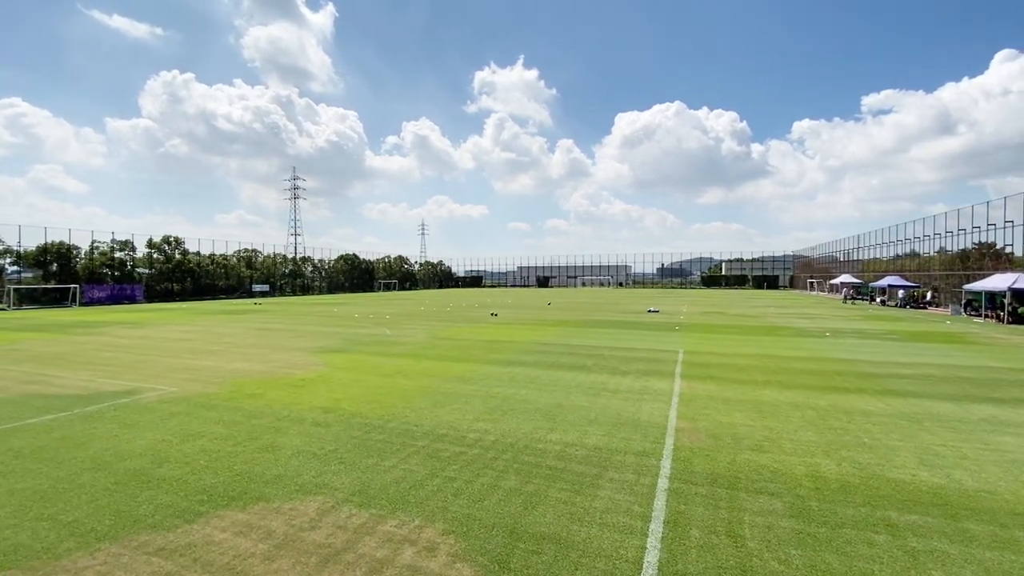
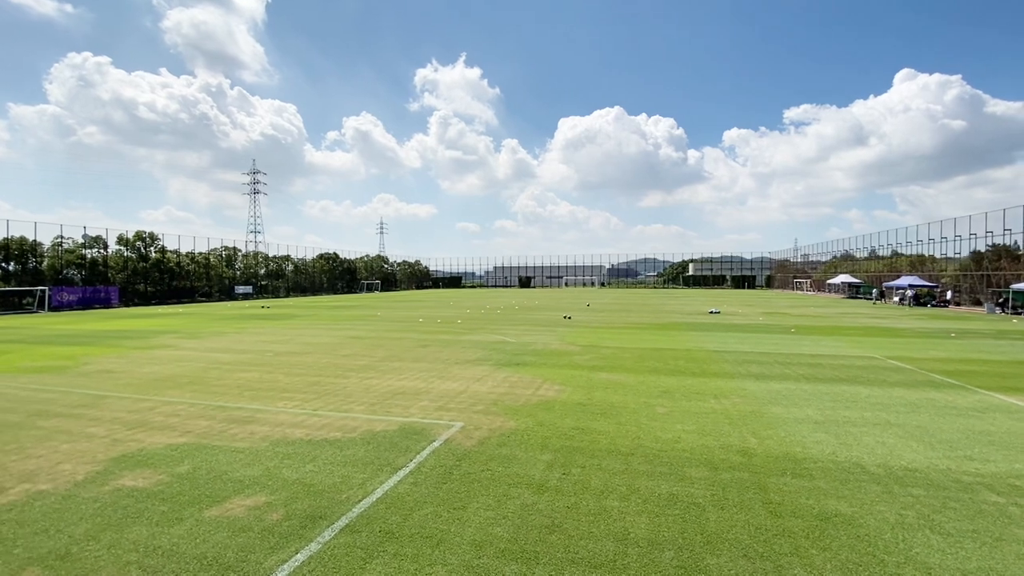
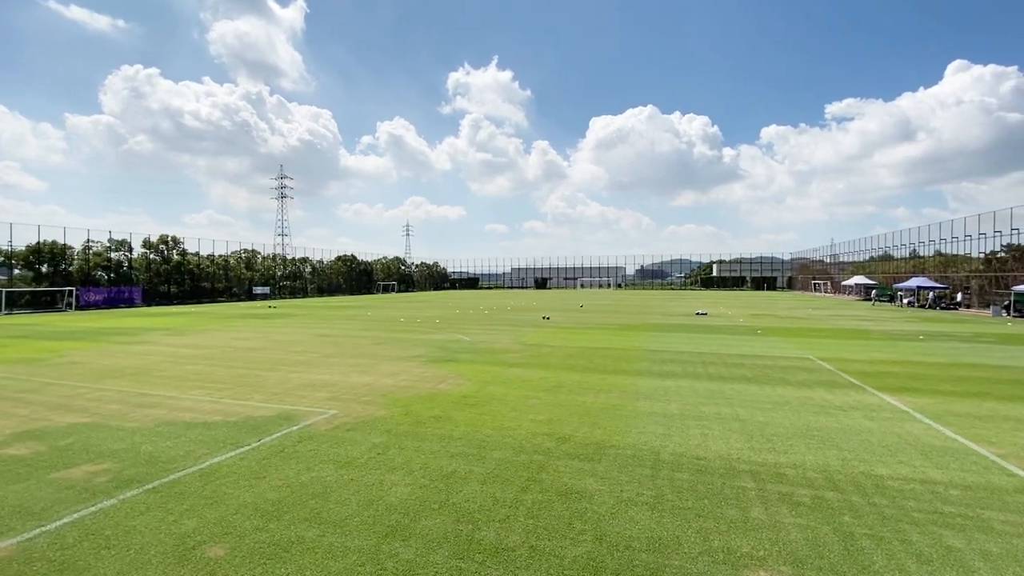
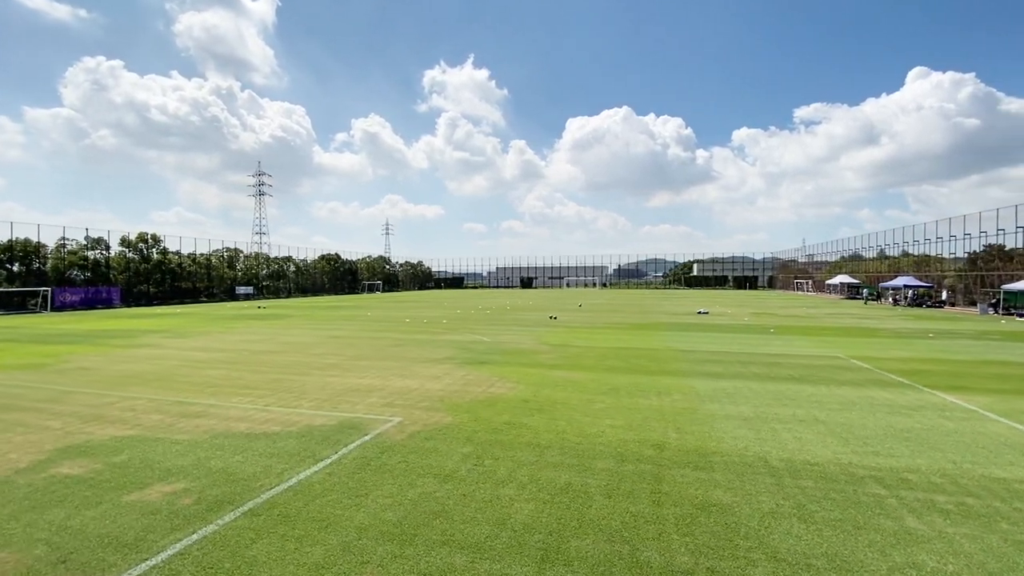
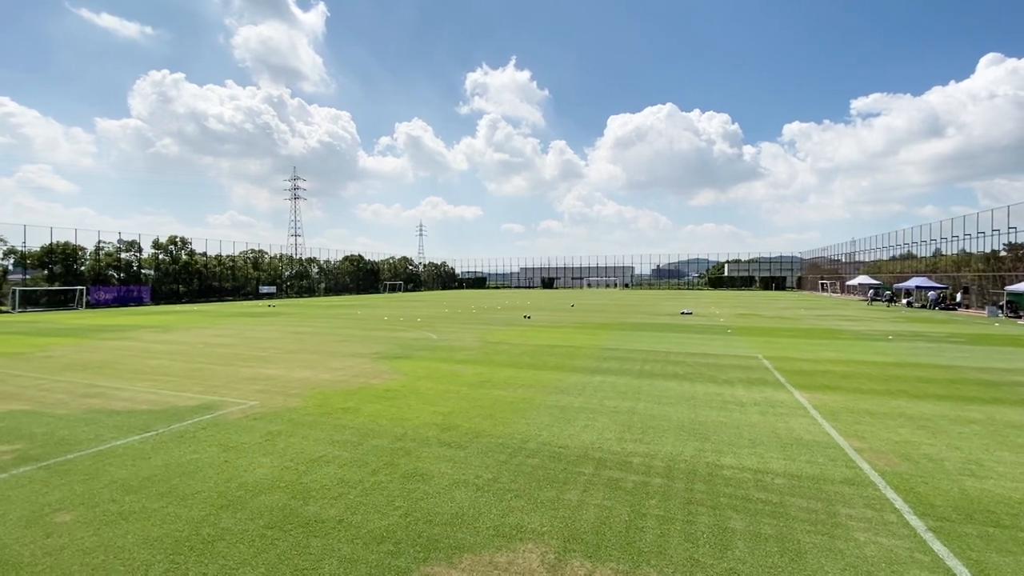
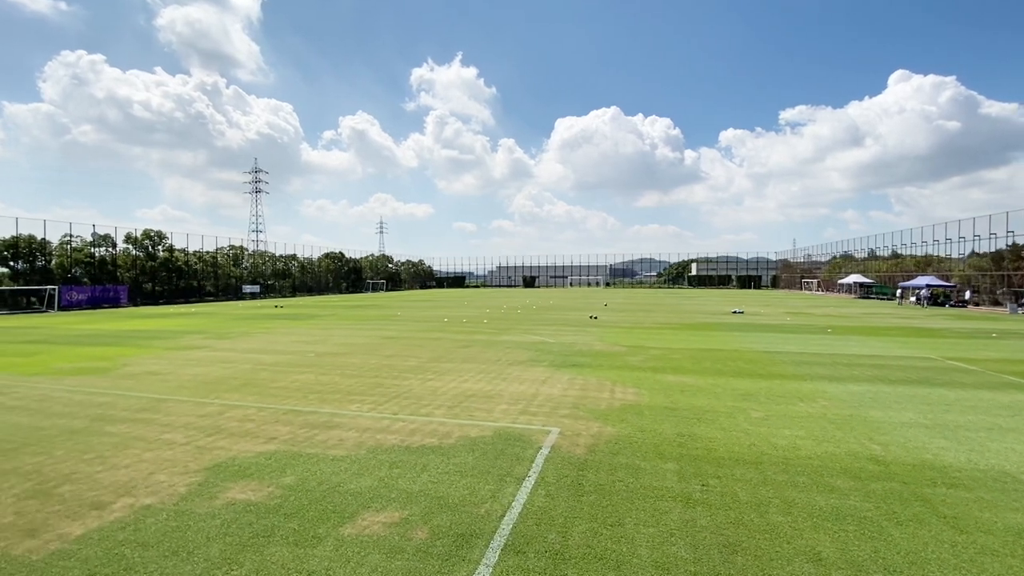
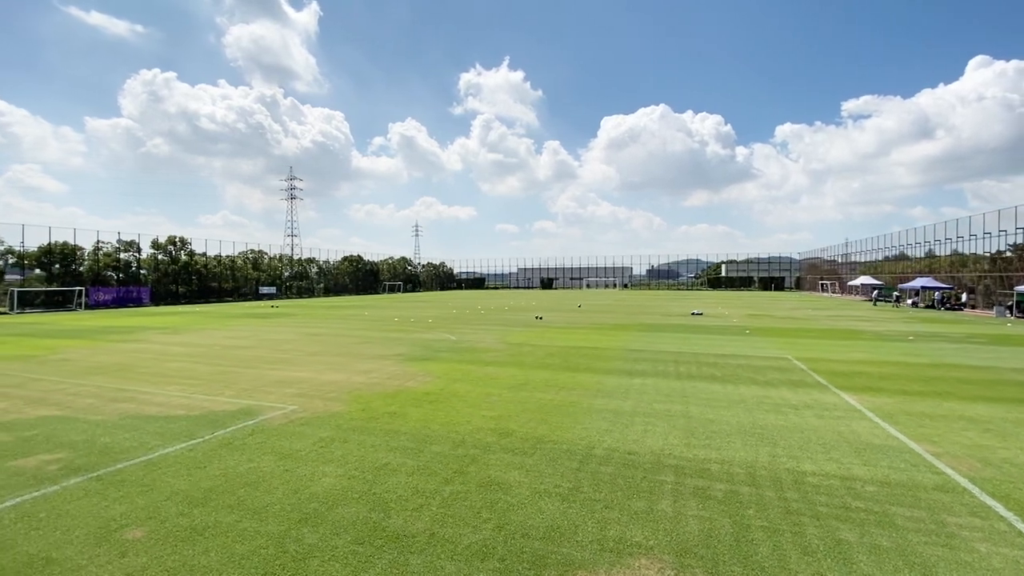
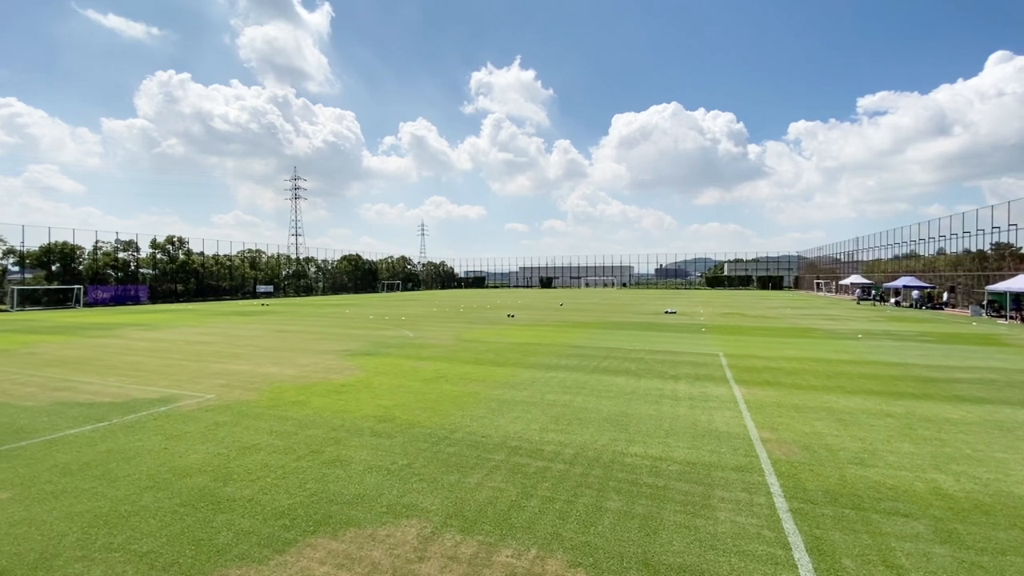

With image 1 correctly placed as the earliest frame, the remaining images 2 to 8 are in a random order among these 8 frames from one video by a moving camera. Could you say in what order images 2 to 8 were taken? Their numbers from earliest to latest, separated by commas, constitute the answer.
8, 5, 7, 3, 4, 2, 6
